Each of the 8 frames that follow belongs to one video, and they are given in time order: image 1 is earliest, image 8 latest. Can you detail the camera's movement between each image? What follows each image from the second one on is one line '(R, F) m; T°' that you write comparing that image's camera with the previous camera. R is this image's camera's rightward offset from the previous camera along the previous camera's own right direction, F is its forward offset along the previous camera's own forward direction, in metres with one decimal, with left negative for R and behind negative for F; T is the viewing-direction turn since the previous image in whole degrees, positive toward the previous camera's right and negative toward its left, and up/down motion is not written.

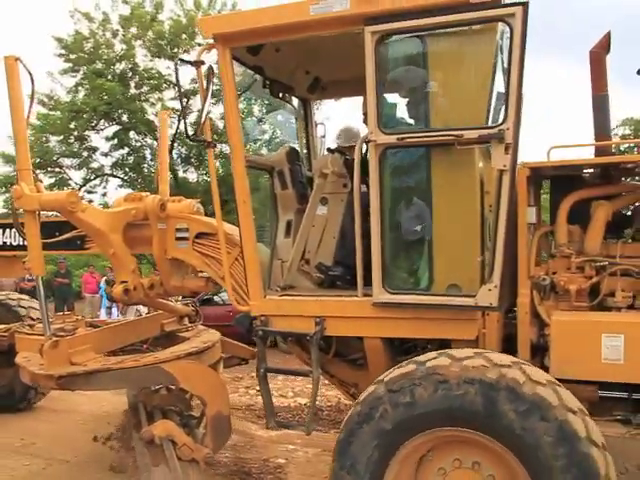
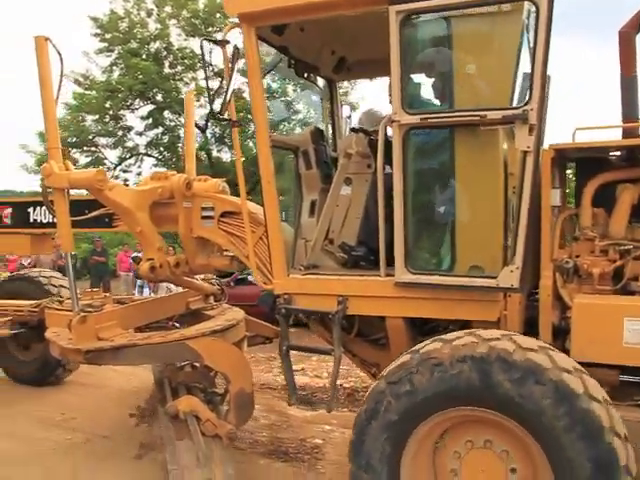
(+0.1, 0.0) m; -3°
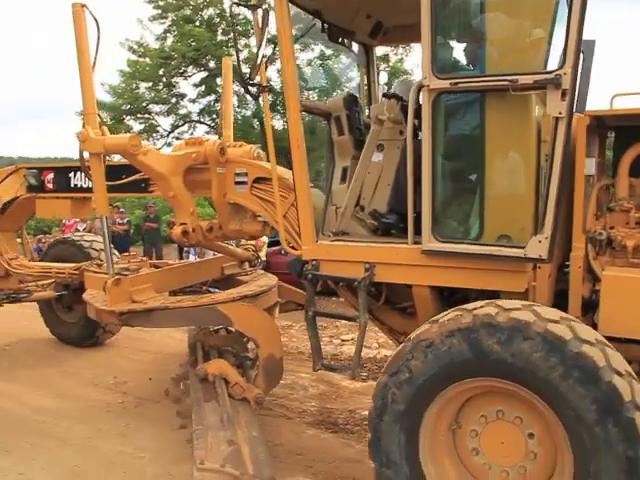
(+0.1, 0.0) m; -4°
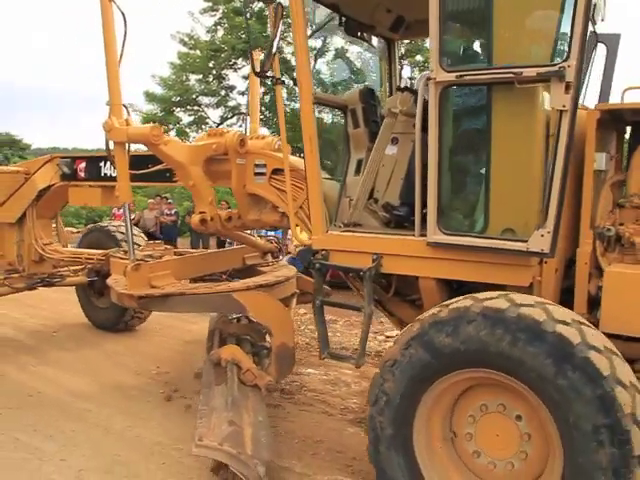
(+0.2, 0.0) m; -4°
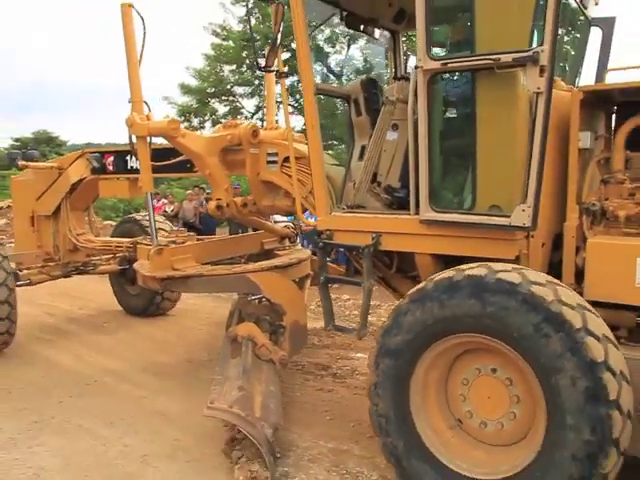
(+0.2, -0.3) m; -4°
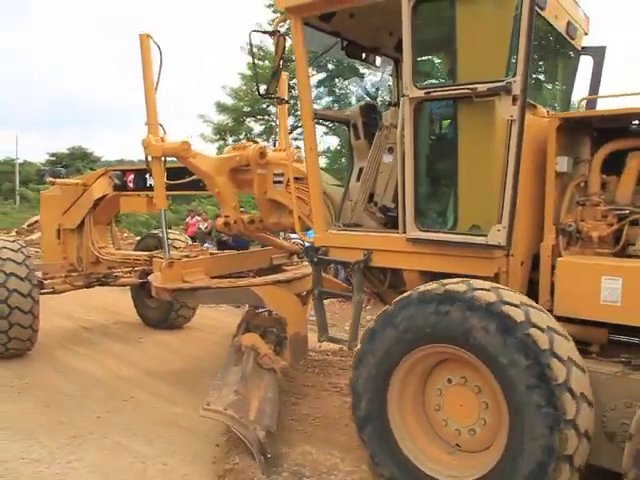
(+0.3, -0.3) m; -3°
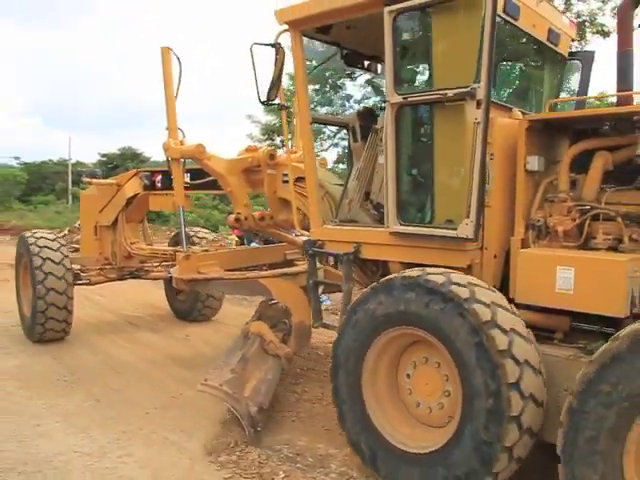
(+0.4, -0.4) m; -5°
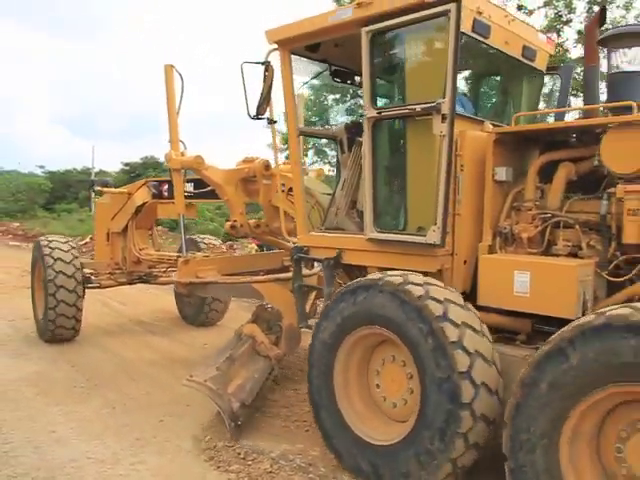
(+0.3, -0.3) m; -3°
